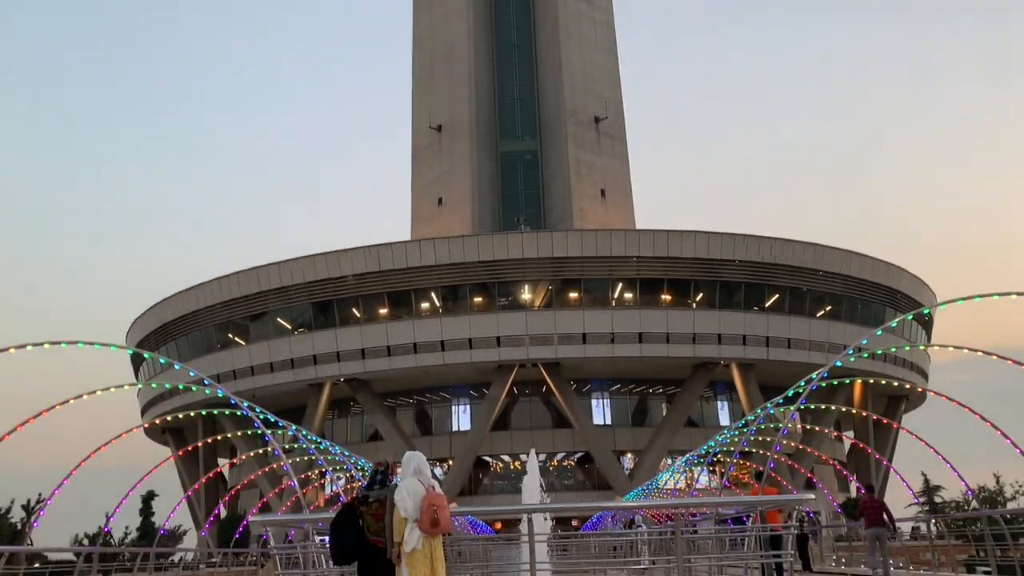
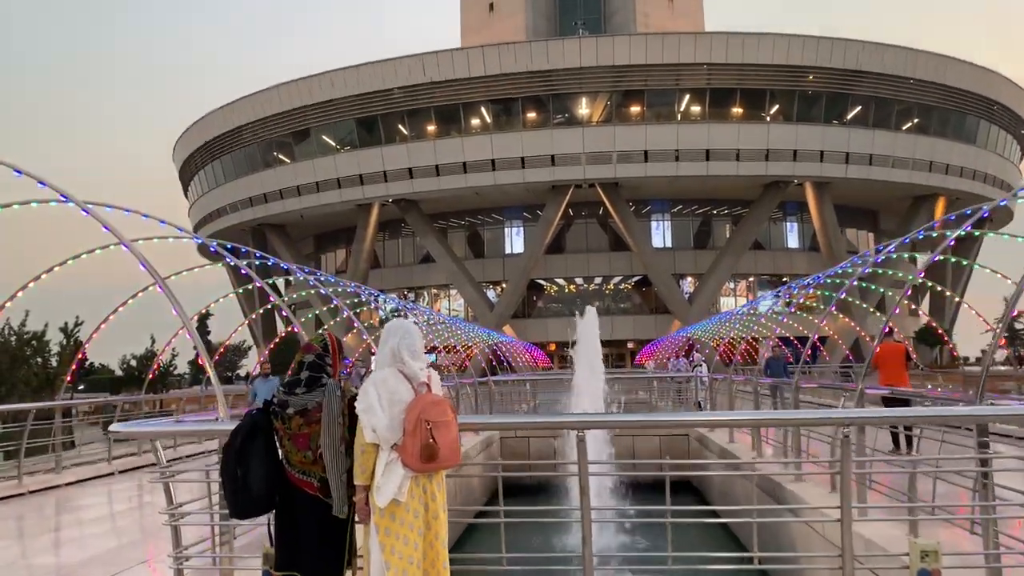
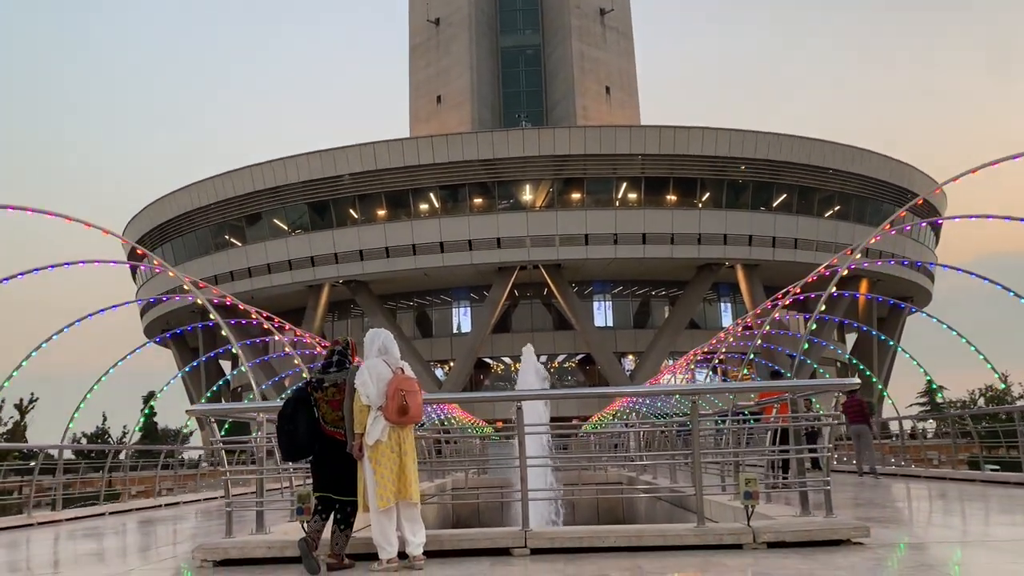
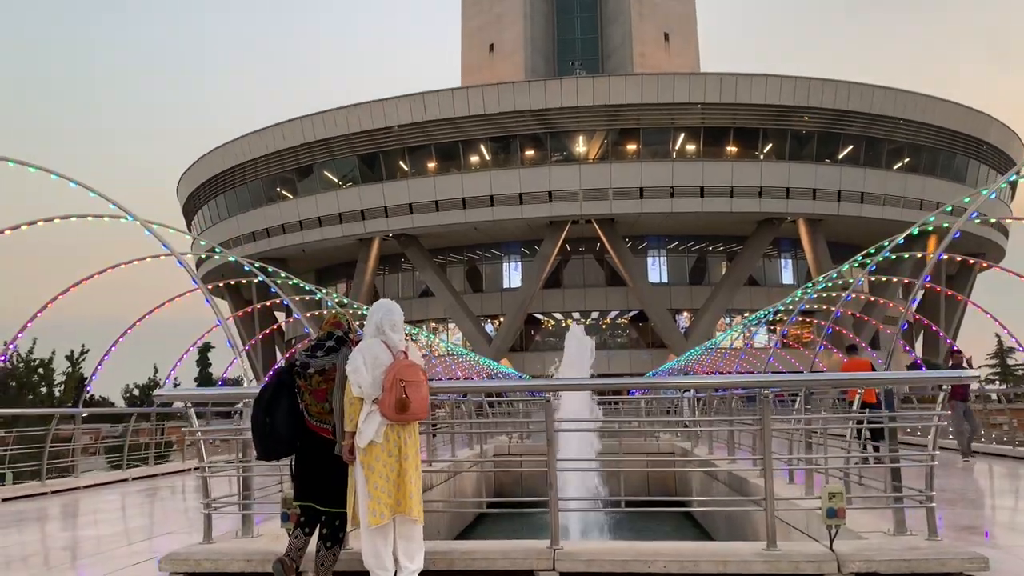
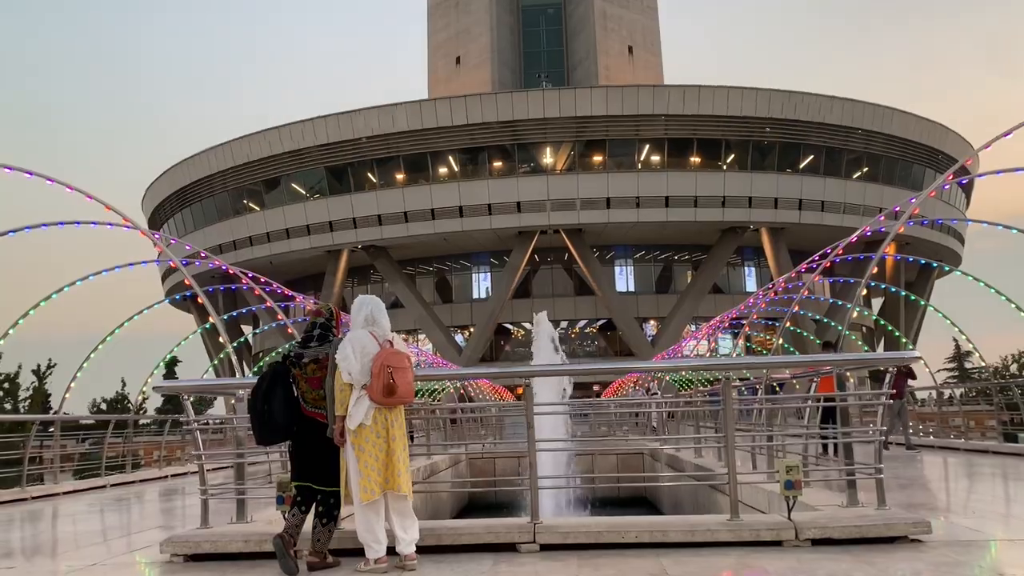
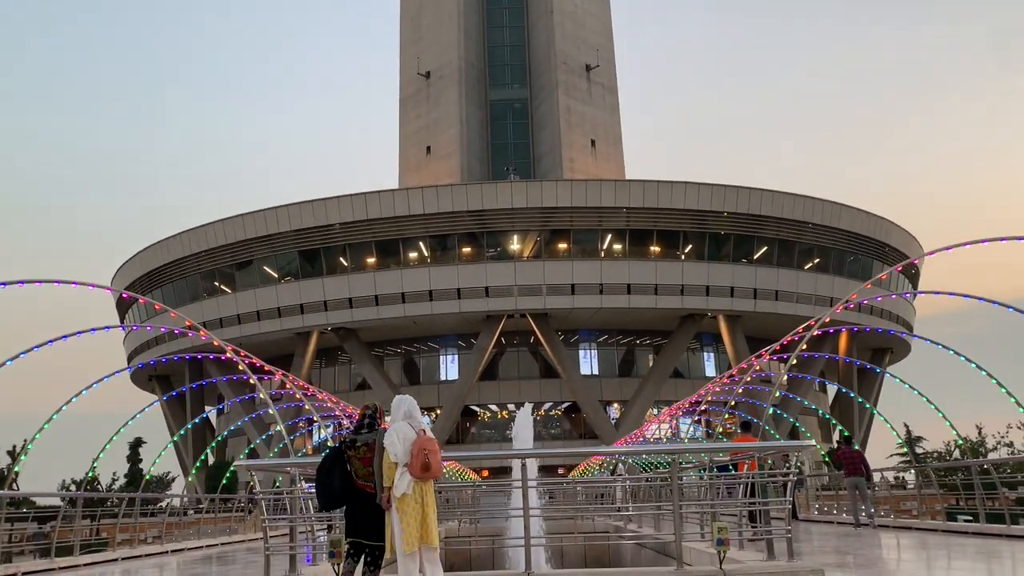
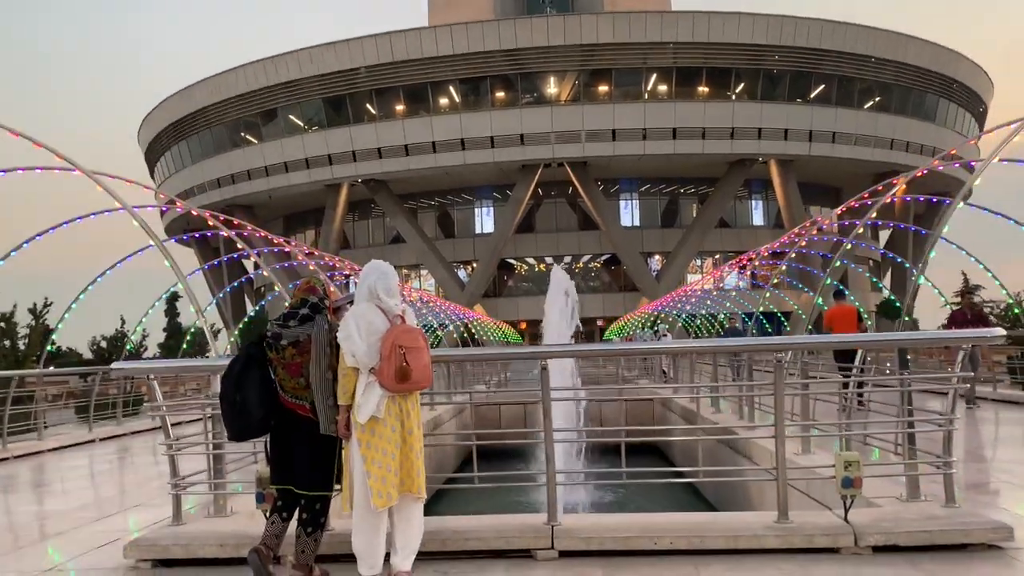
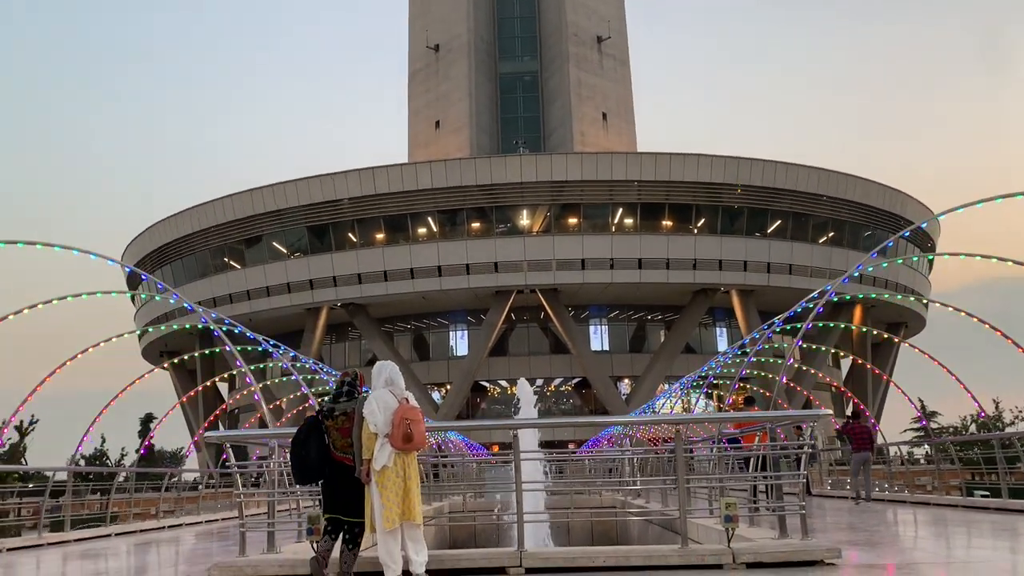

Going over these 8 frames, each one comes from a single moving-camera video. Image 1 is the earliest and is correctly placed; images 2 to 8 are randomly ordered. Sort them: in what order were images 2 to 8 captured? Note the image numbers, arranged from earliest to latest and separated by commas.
6, 8, 3, 5, 4, 7, 2
